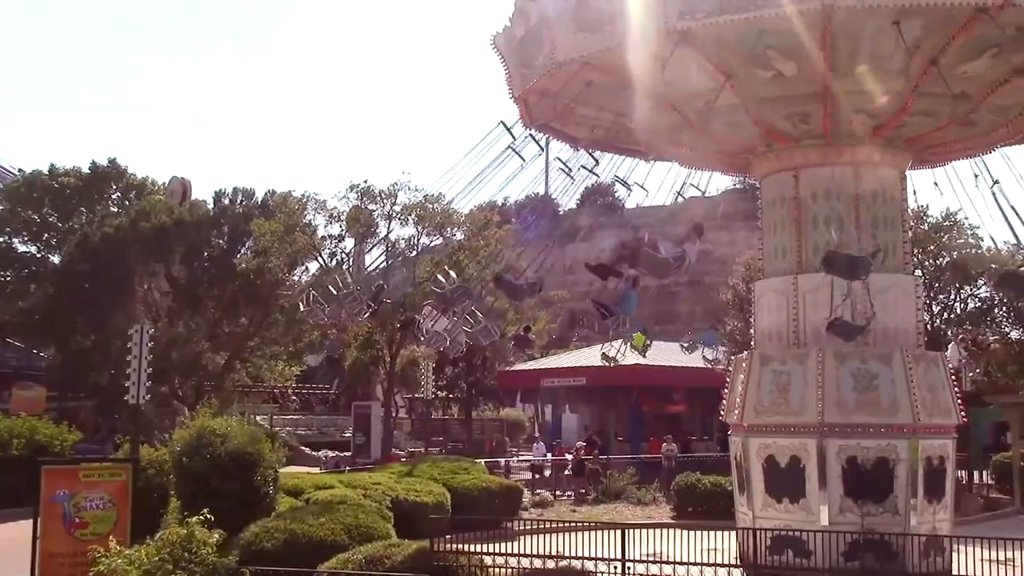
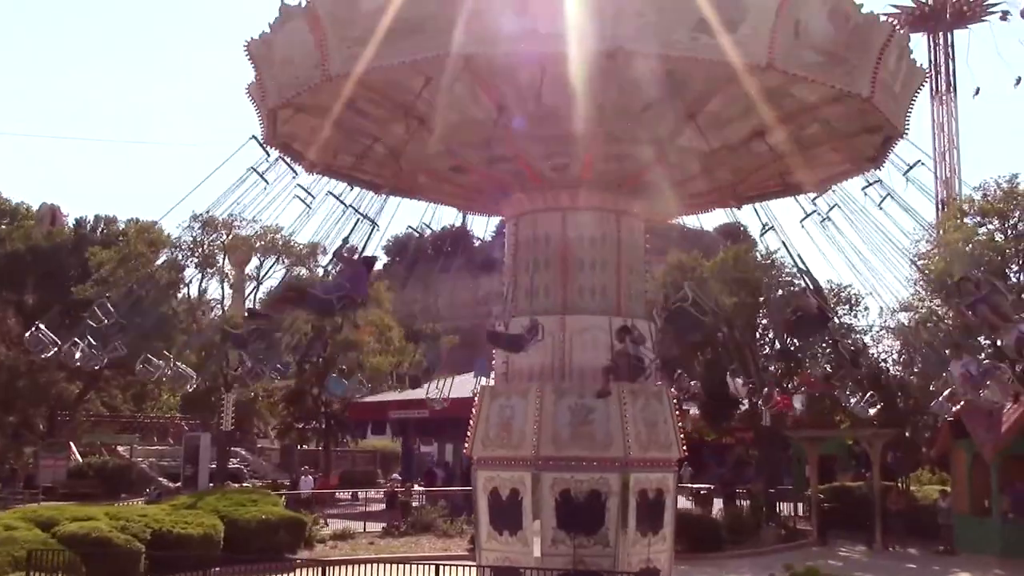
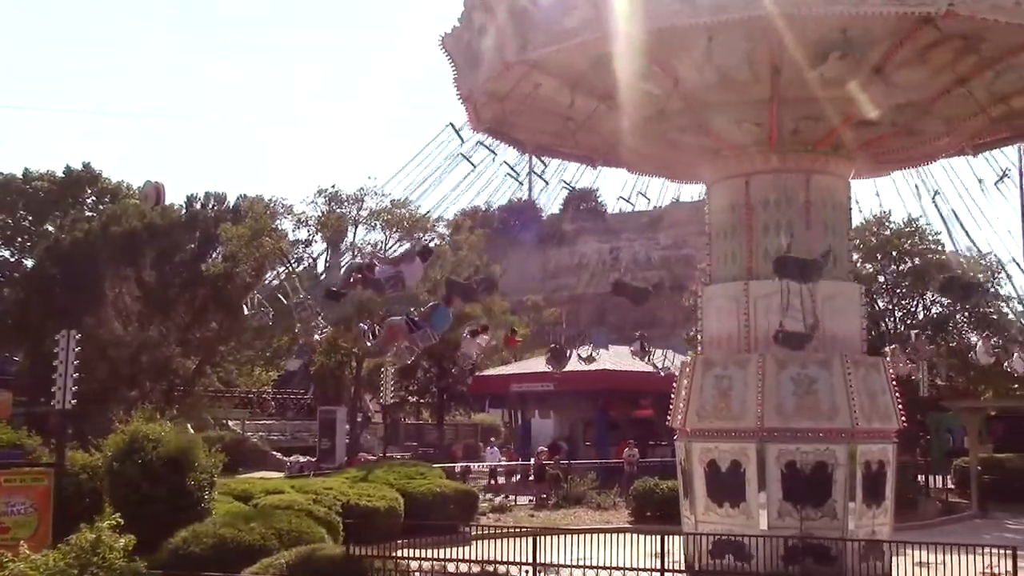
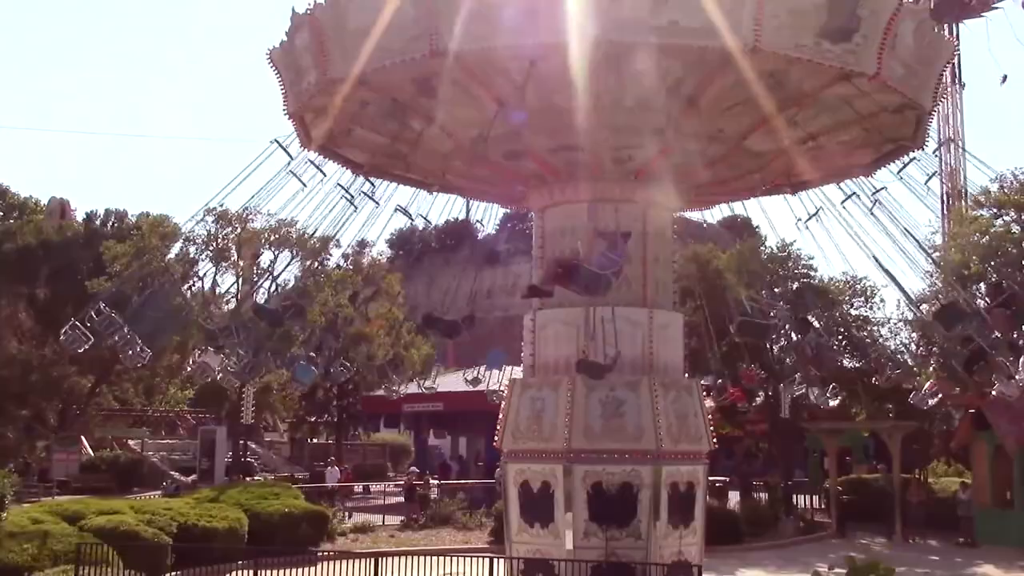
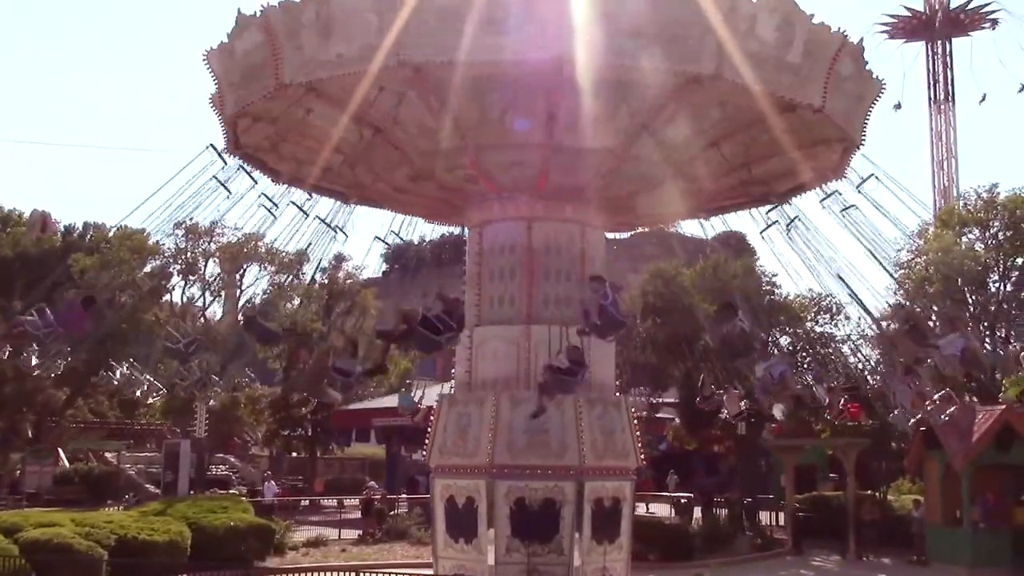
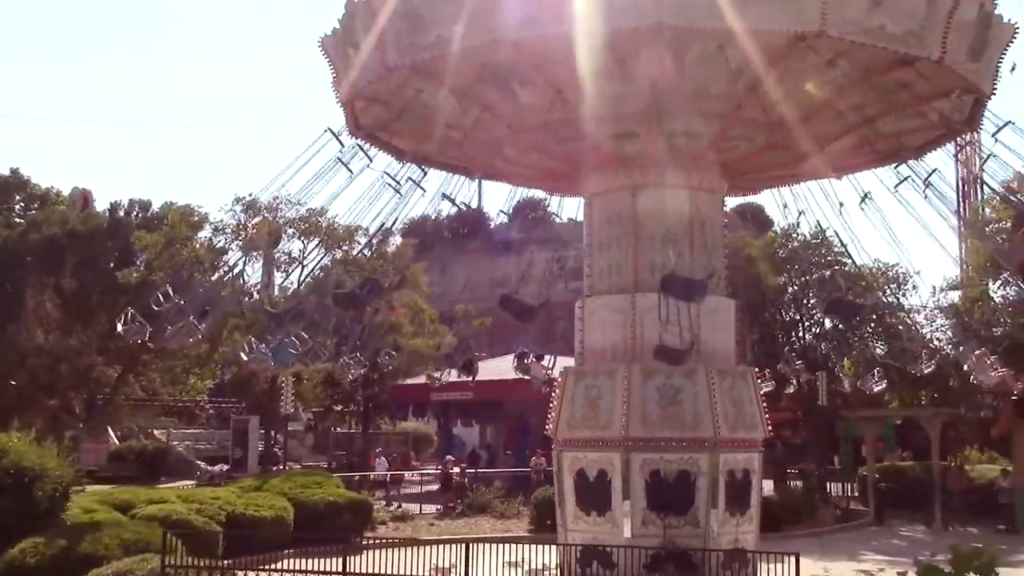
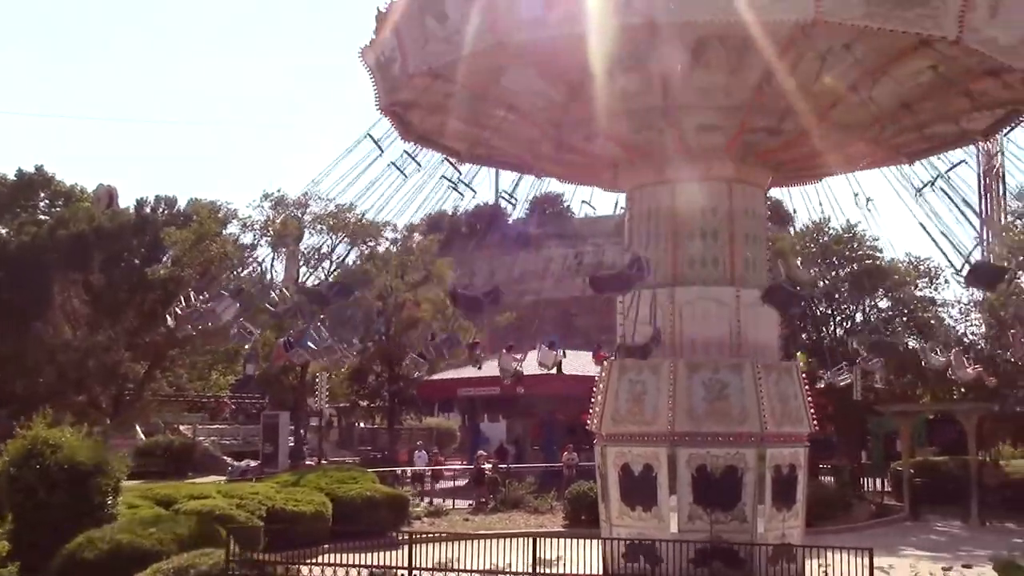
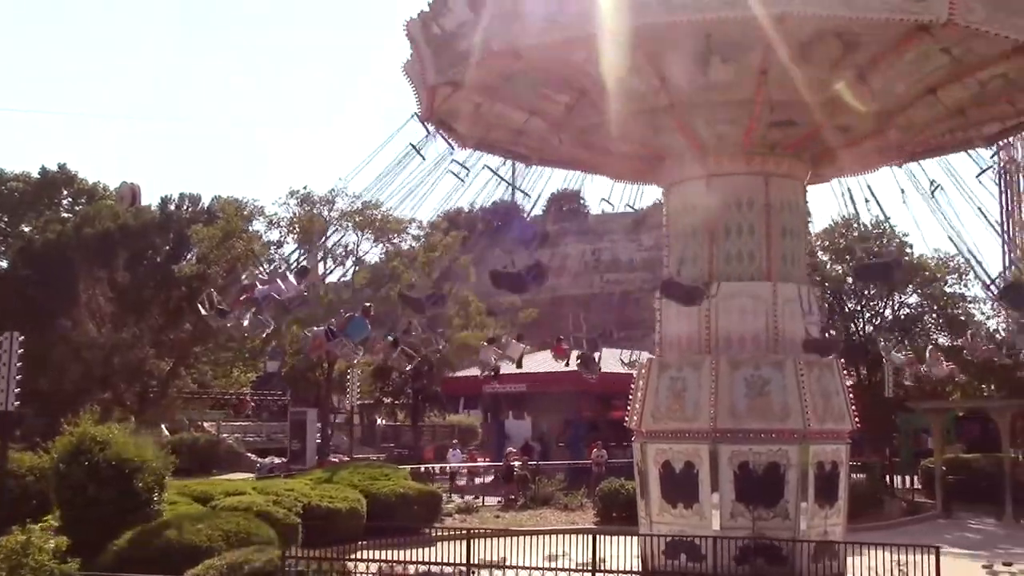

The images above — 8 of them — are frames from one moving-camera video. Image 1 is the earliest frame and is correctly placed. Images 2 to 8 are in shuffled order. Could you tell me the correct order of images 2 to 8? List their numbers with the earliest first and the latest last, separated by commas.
3, 8, 7, 6, 4, 2, 5
